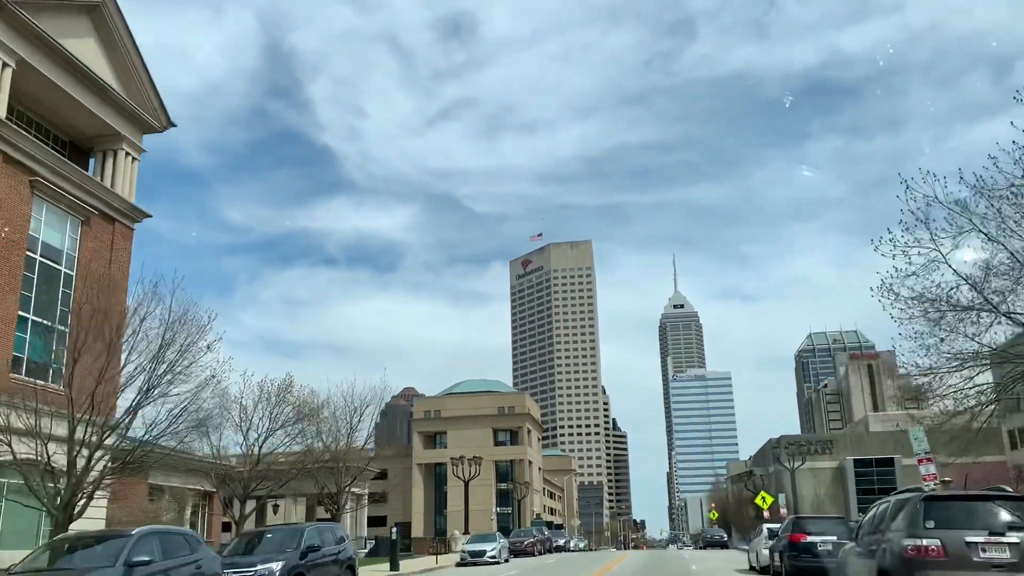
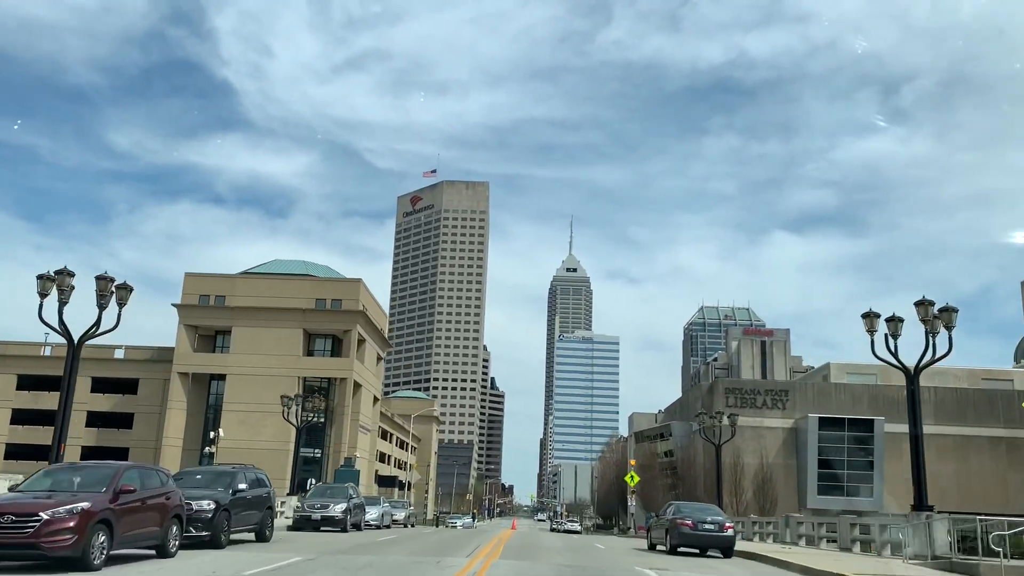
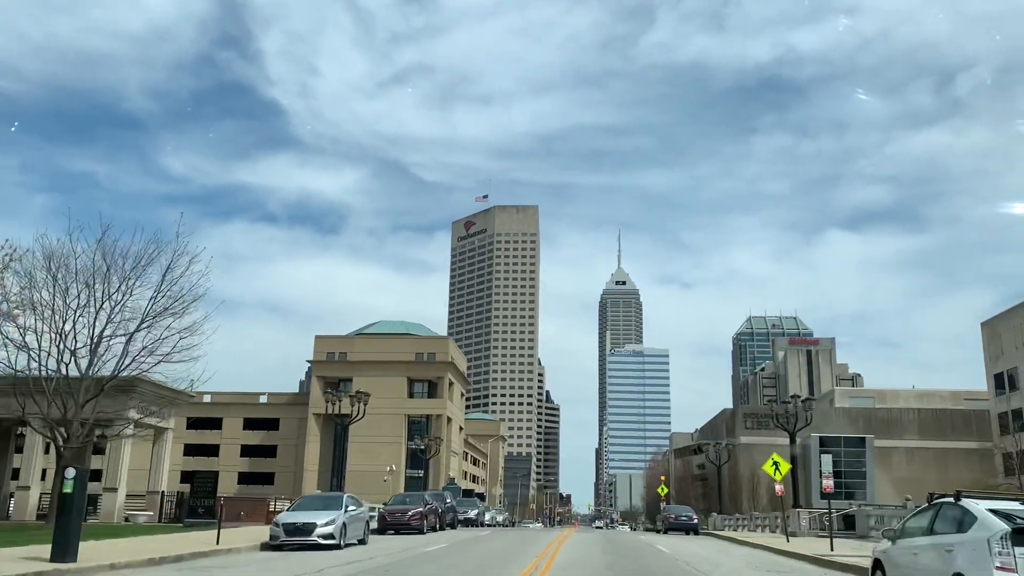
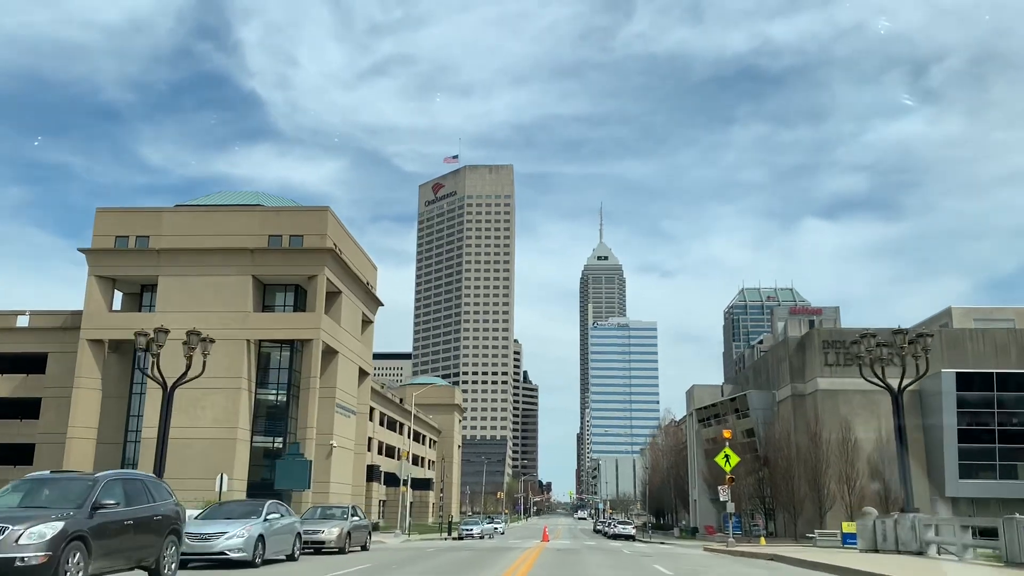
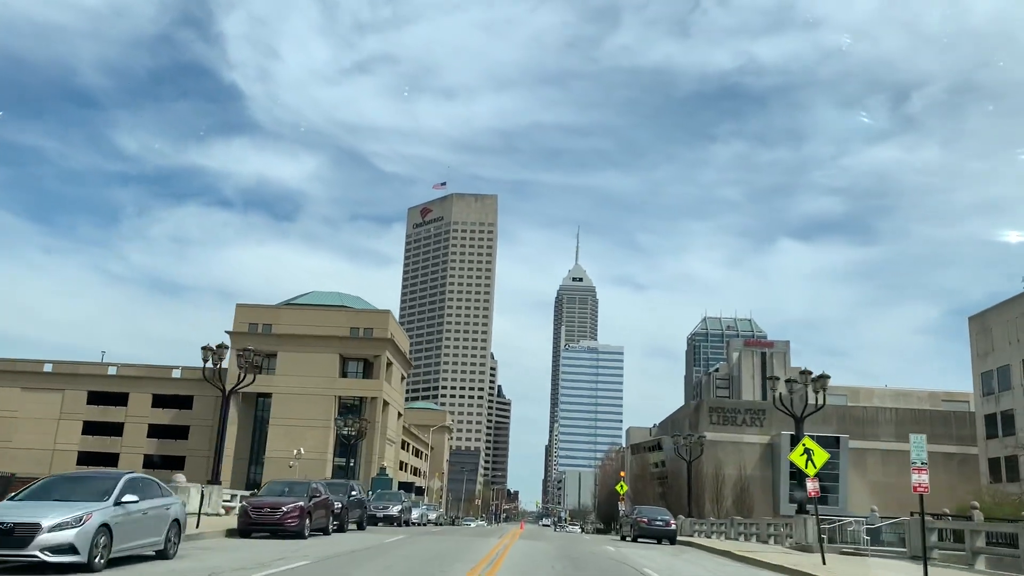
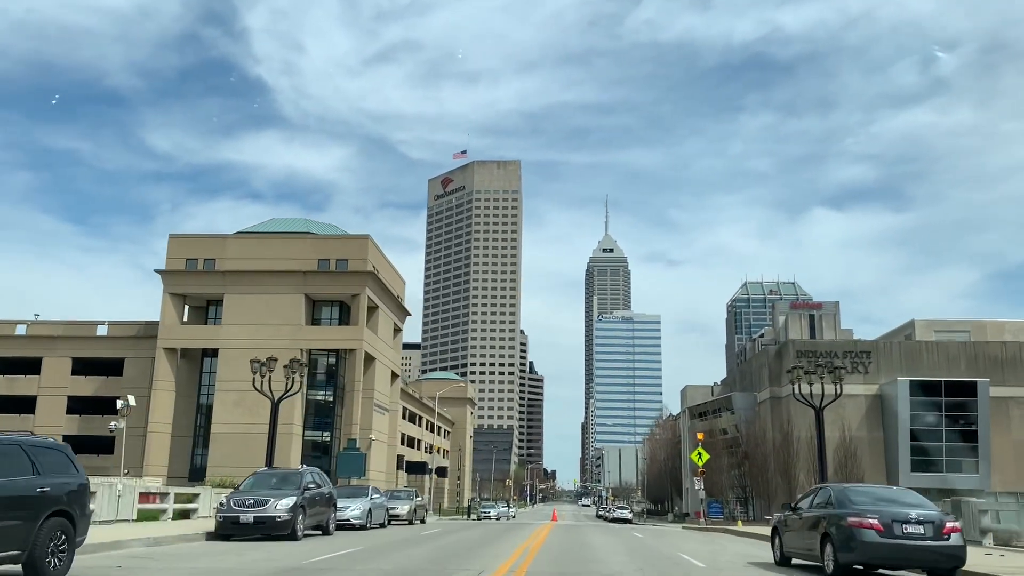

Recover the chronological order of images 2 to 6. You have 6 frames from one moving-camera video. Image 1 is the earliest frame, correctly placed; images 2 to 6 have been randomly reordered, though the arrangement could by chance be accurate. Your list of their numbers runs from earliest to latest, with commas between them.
3, 5, 2, 6, 4
